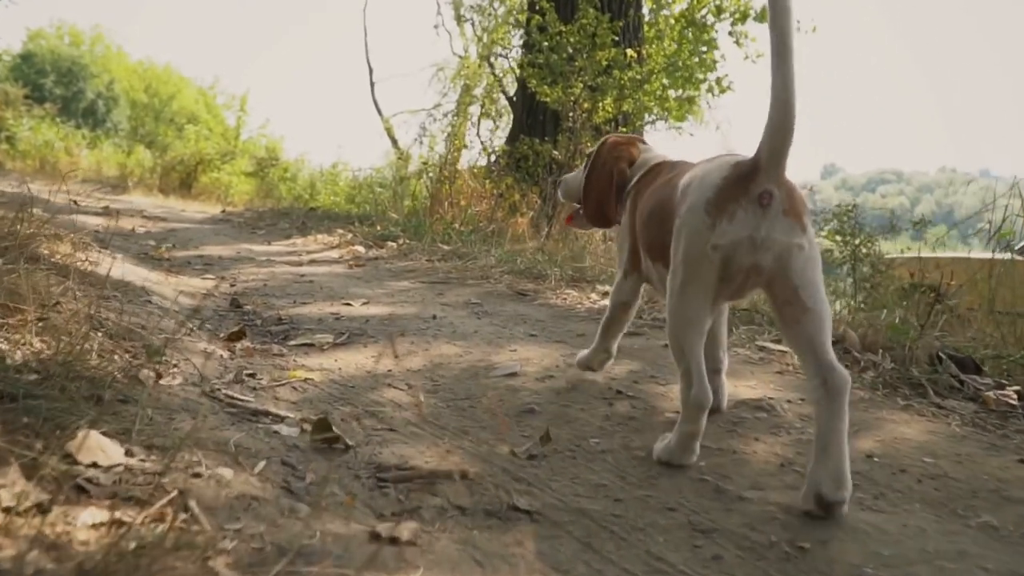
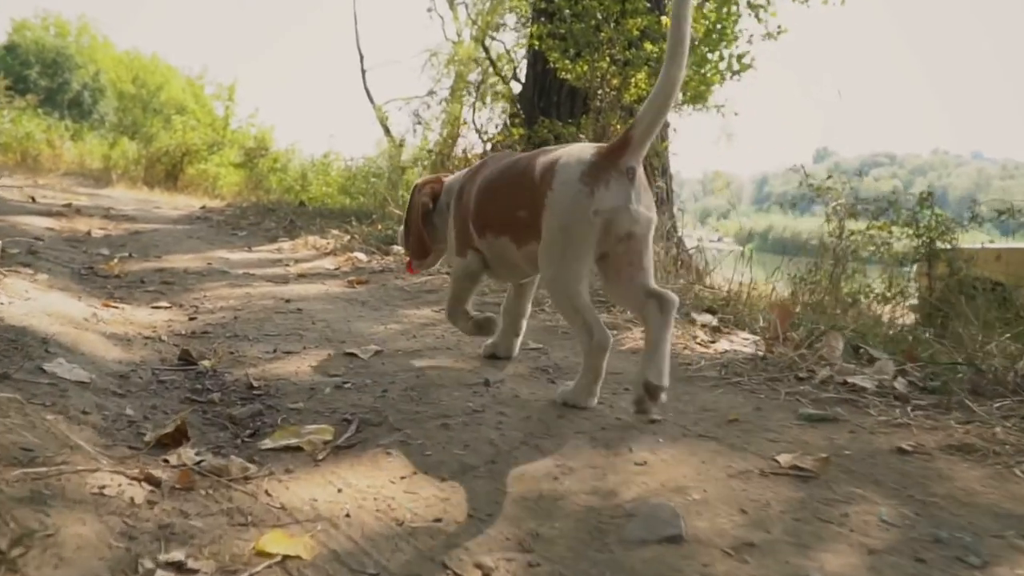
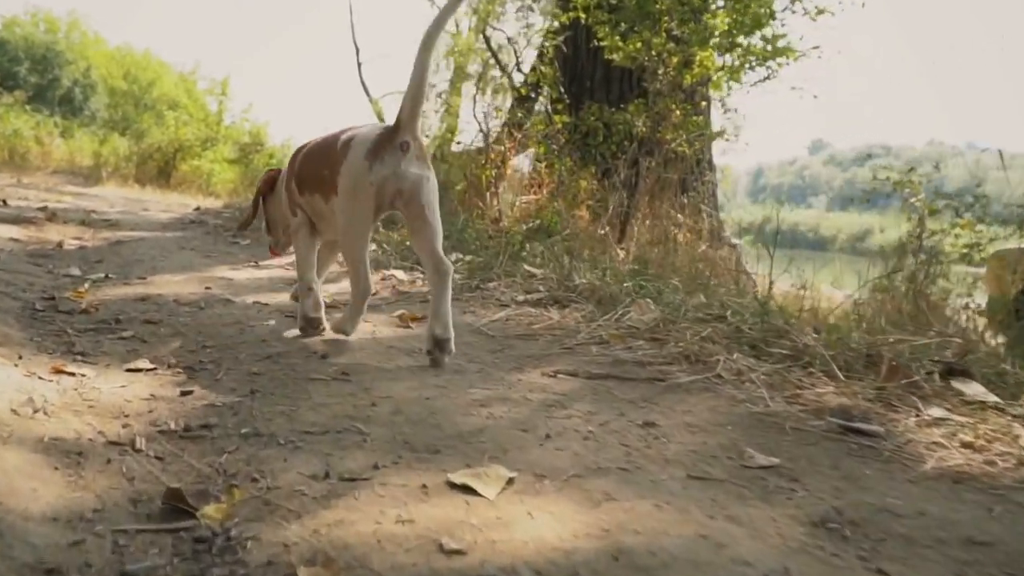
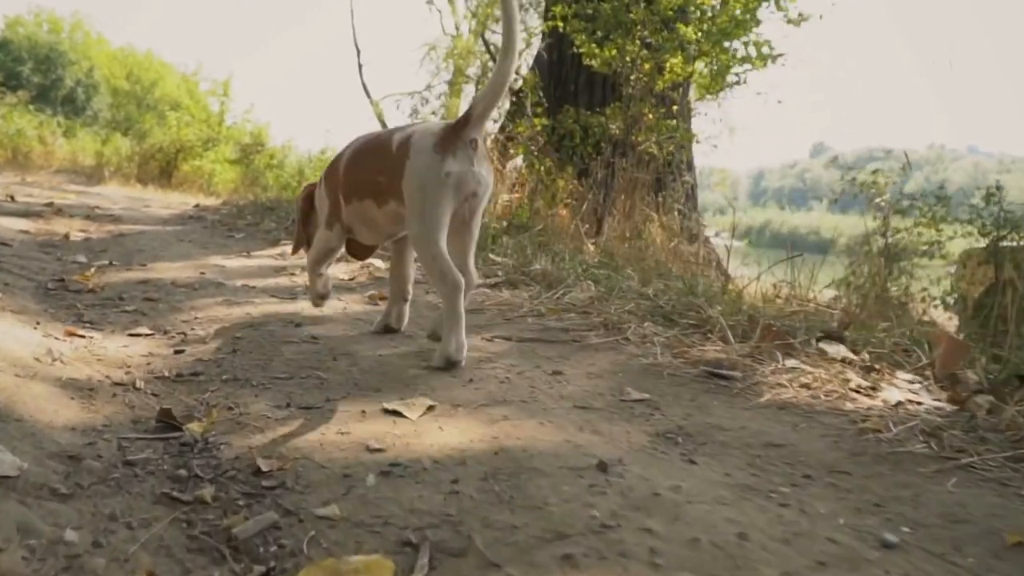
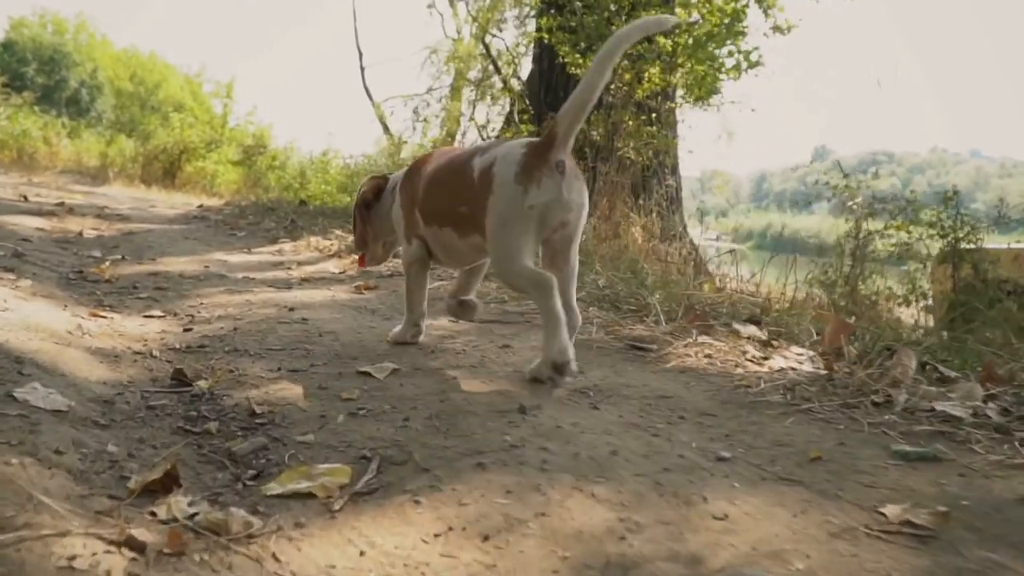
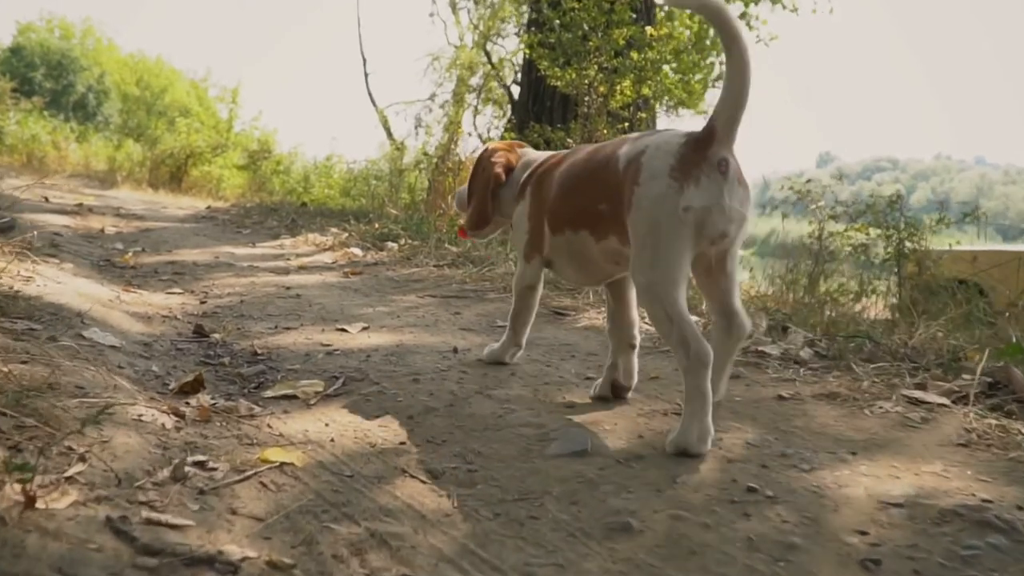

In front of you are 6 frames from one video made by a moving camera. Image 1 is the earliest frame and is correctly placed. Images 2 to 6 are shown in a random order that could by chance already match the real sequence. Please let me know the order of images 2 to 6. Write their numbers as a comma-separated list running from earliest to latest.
6, 2, 5, 4, 3
